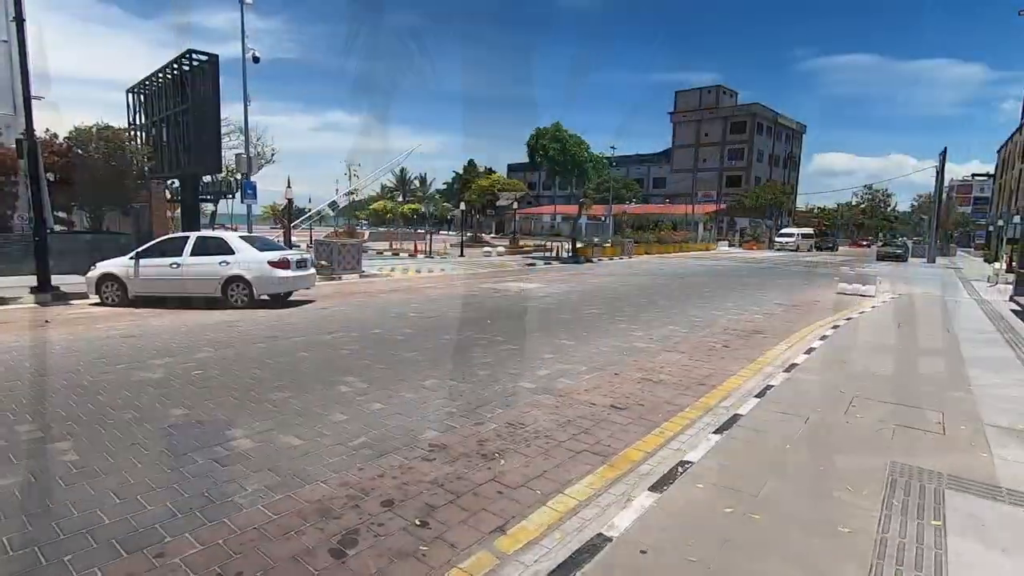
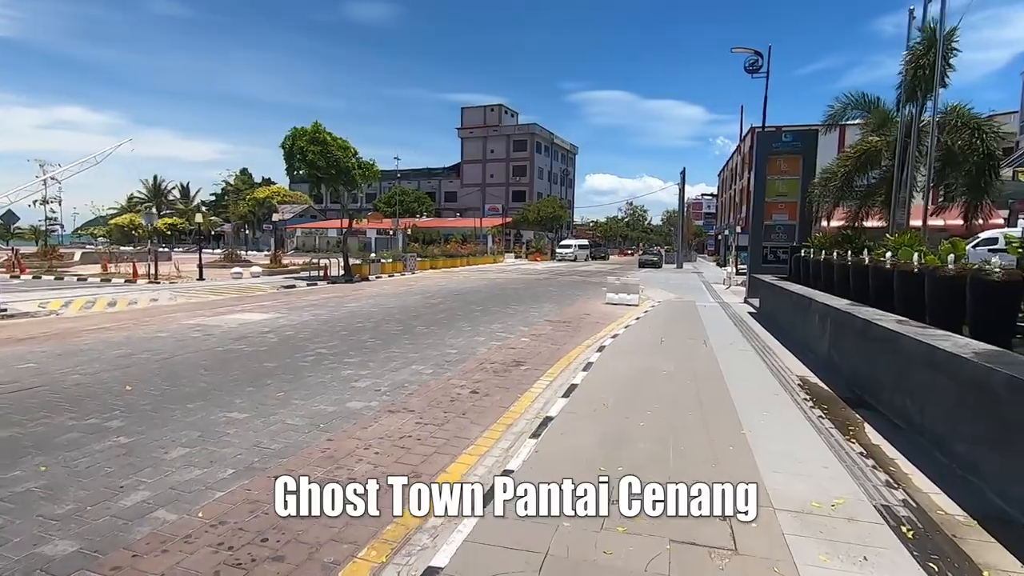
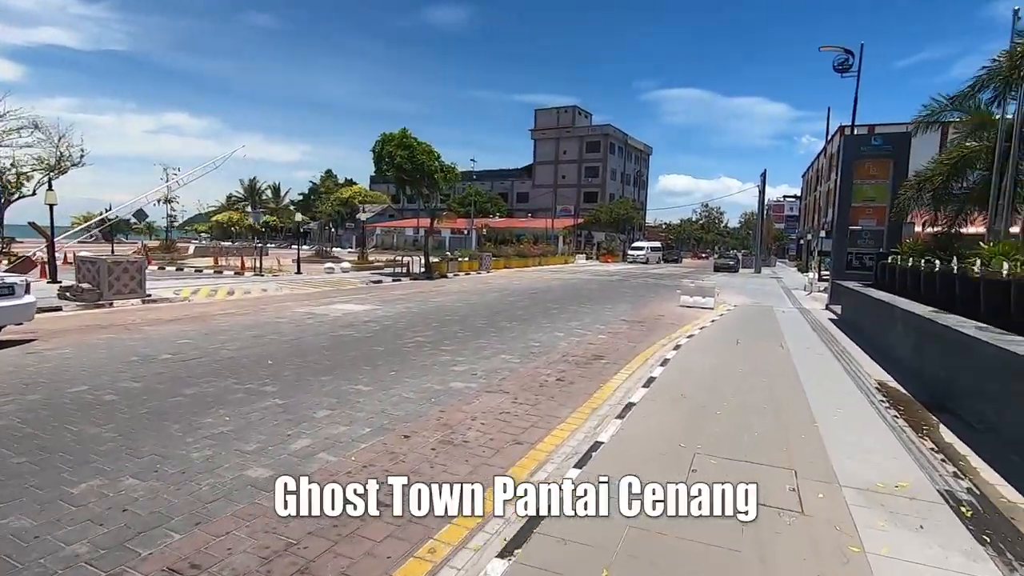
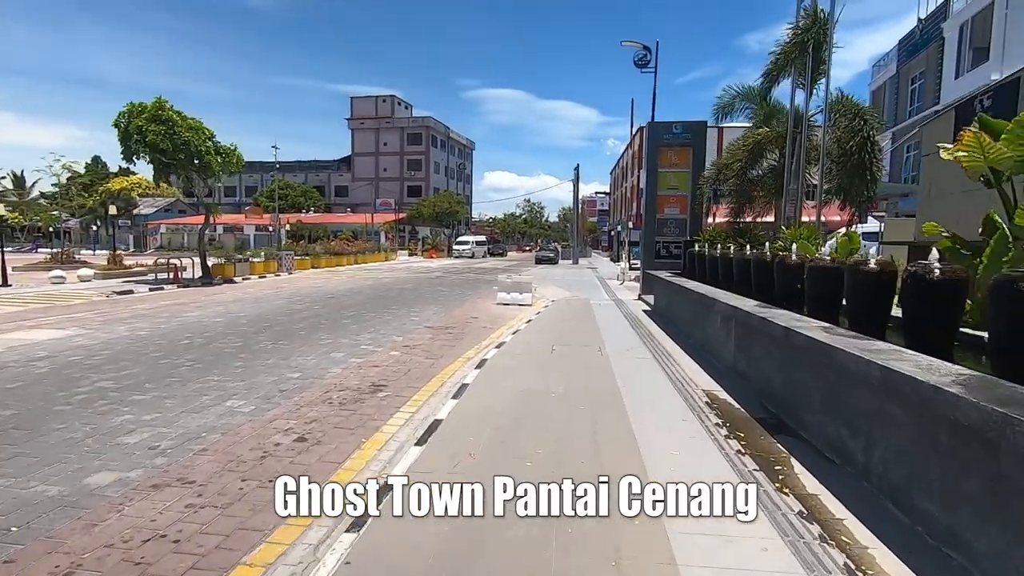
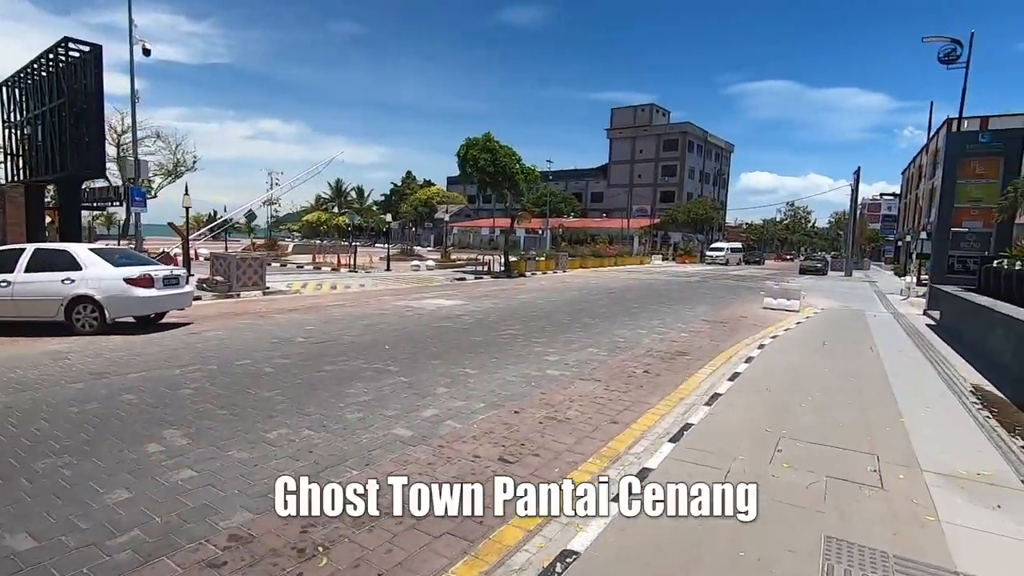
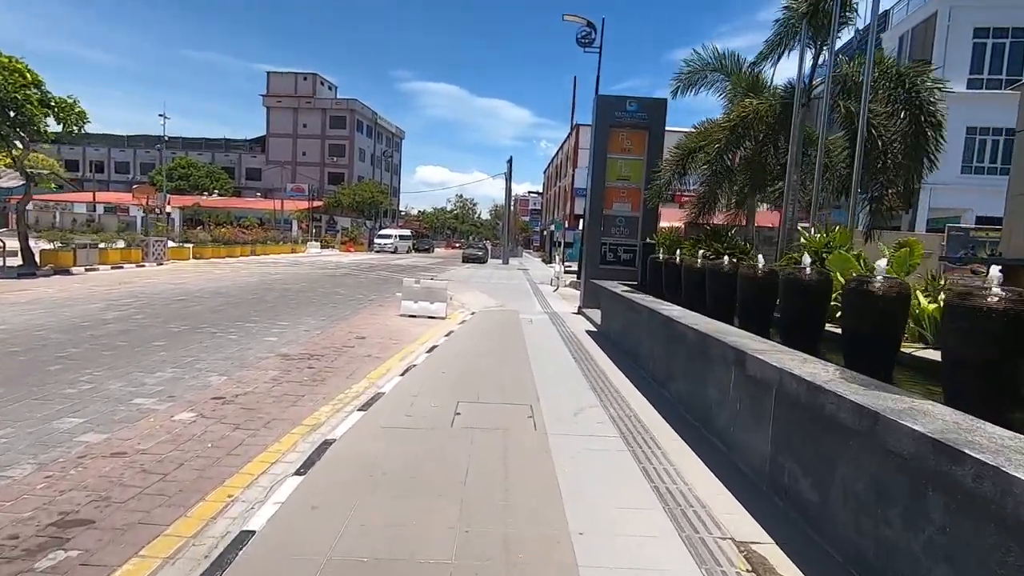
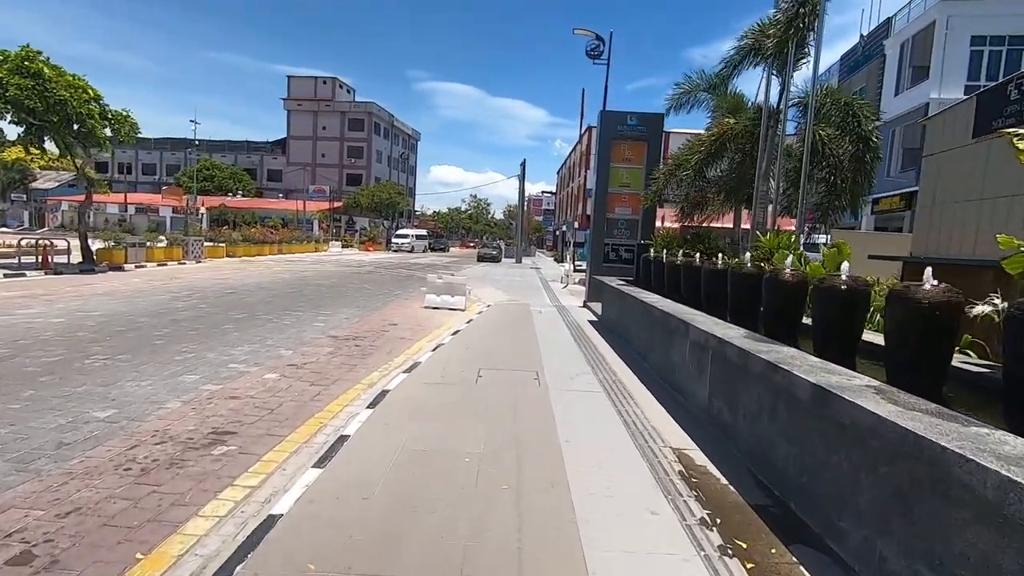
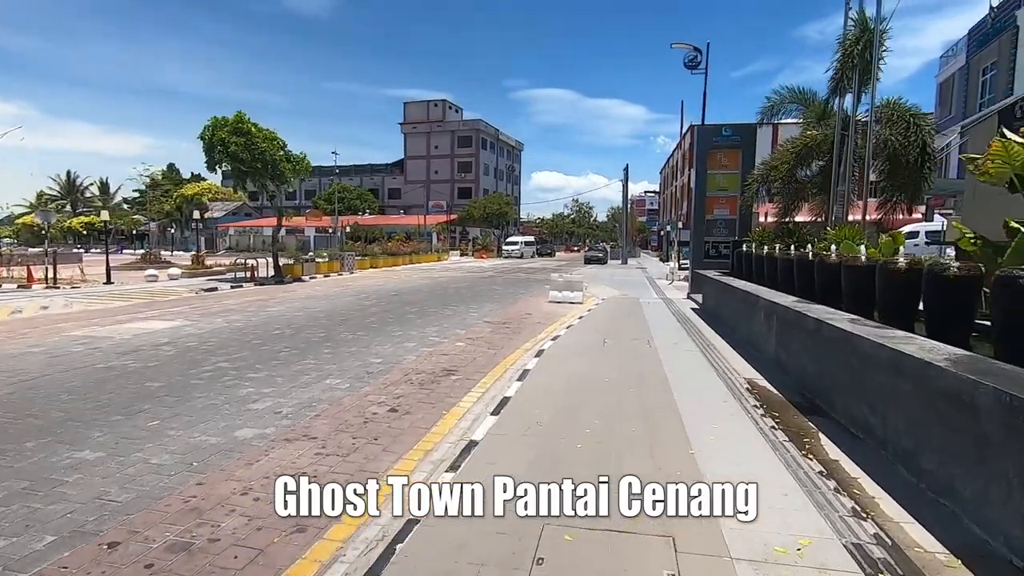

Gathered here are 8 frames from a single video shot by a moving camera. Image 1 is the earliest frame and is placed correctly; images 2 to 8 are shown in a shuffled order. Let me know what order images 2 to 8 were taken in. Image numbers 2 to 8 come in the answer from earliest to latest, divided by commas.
5, 3, 2, 8, 4, 7, 6
